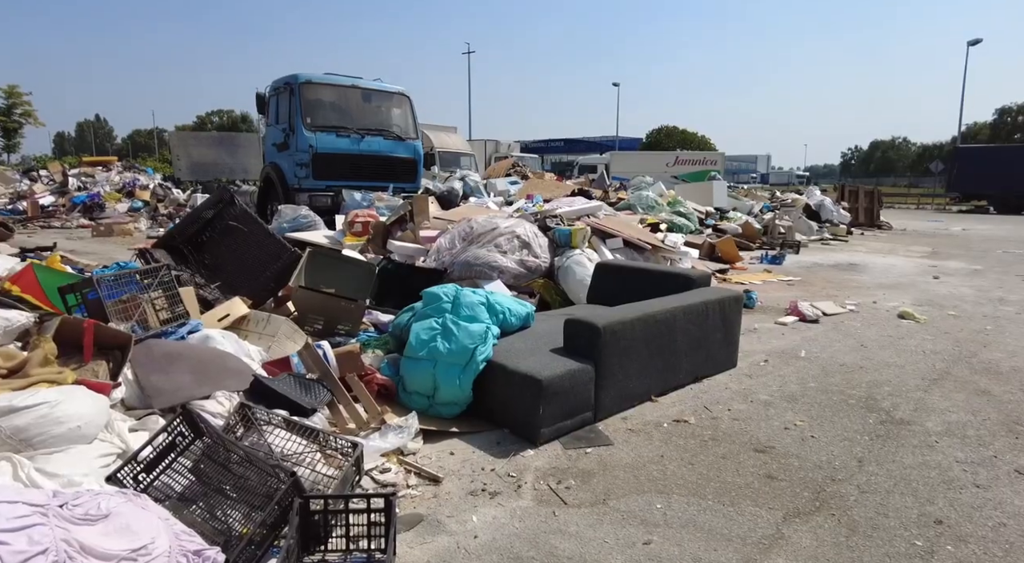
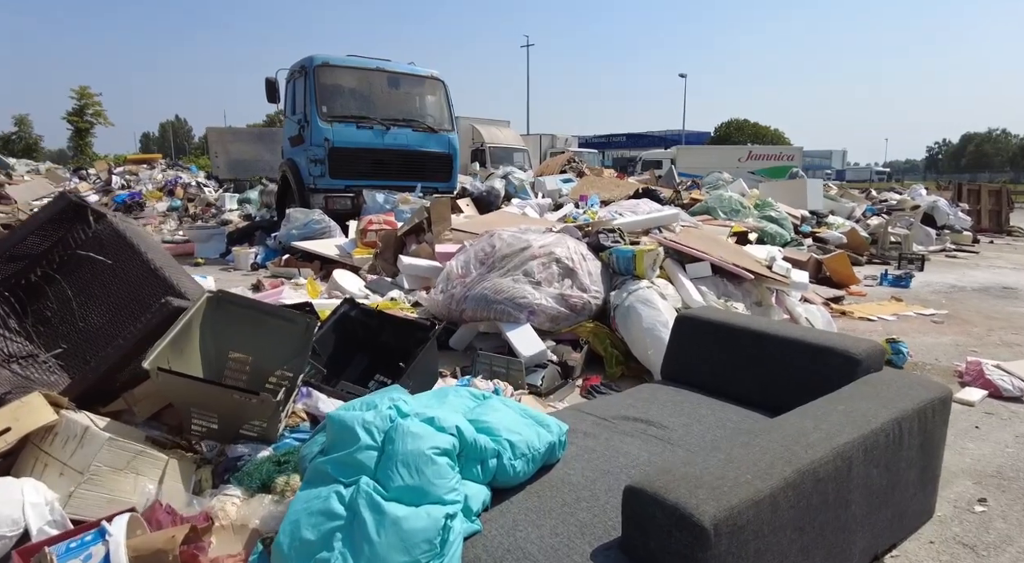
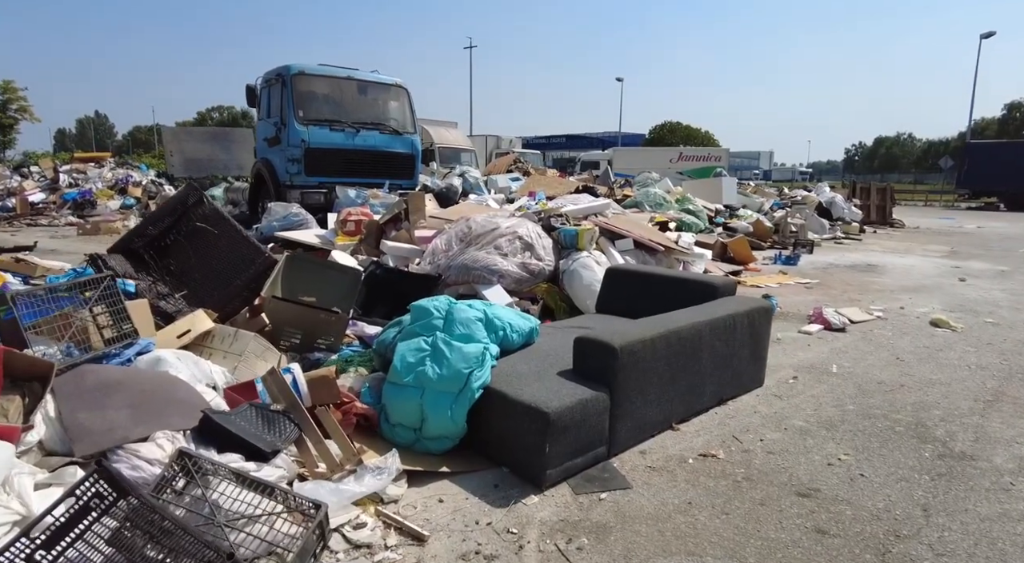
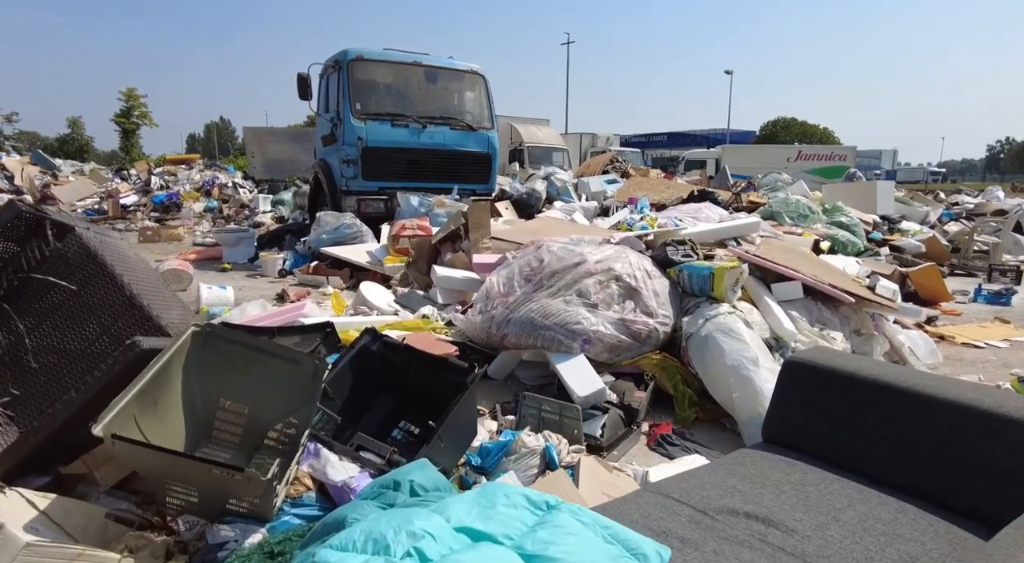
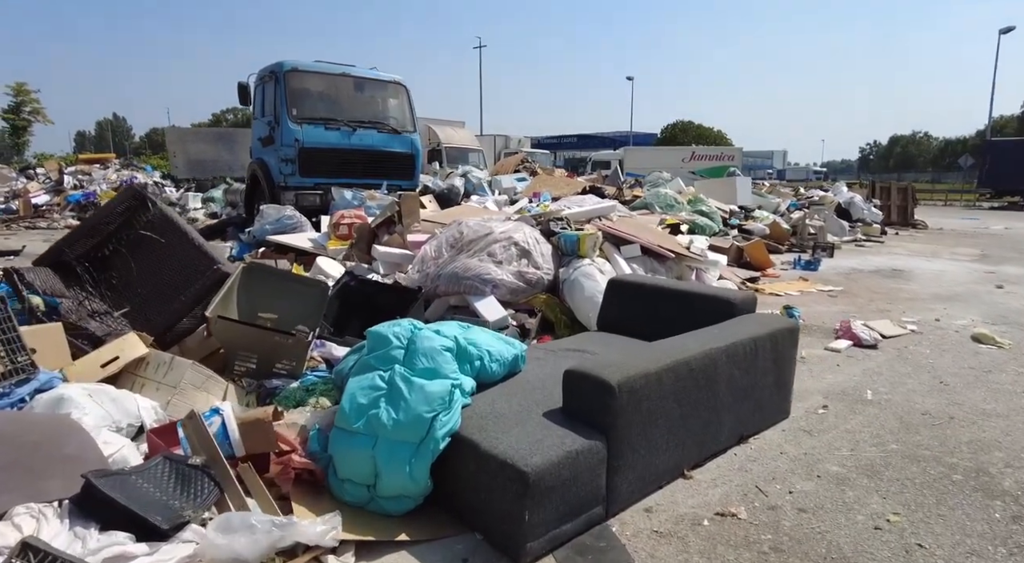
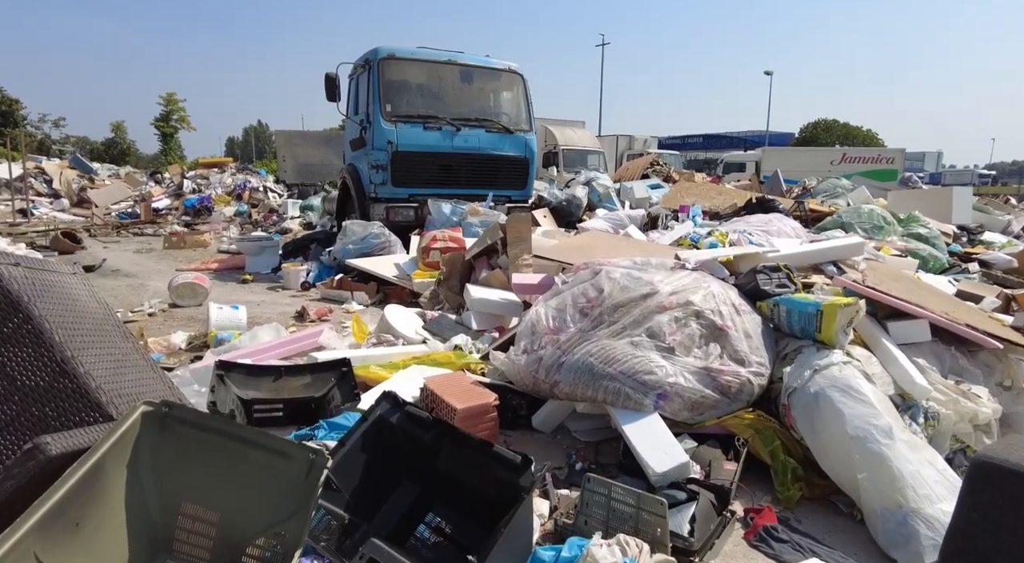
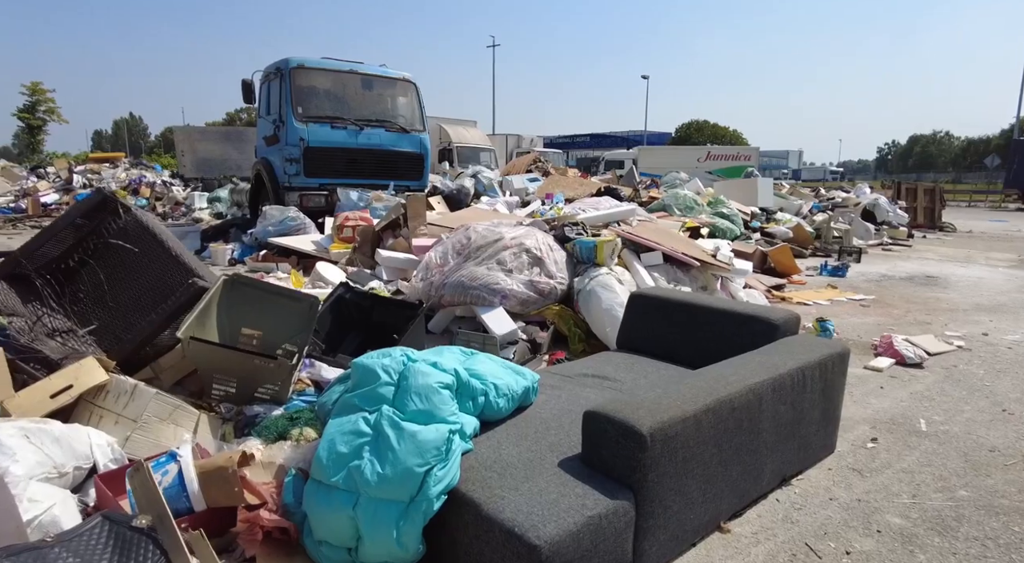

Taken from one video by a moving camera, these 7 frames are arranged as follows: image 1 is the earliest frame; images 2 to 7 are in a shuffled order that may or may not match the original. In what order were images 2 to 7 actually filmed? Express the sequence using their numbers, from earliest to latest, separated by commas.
3, 5, 7, 2, 4, 6
